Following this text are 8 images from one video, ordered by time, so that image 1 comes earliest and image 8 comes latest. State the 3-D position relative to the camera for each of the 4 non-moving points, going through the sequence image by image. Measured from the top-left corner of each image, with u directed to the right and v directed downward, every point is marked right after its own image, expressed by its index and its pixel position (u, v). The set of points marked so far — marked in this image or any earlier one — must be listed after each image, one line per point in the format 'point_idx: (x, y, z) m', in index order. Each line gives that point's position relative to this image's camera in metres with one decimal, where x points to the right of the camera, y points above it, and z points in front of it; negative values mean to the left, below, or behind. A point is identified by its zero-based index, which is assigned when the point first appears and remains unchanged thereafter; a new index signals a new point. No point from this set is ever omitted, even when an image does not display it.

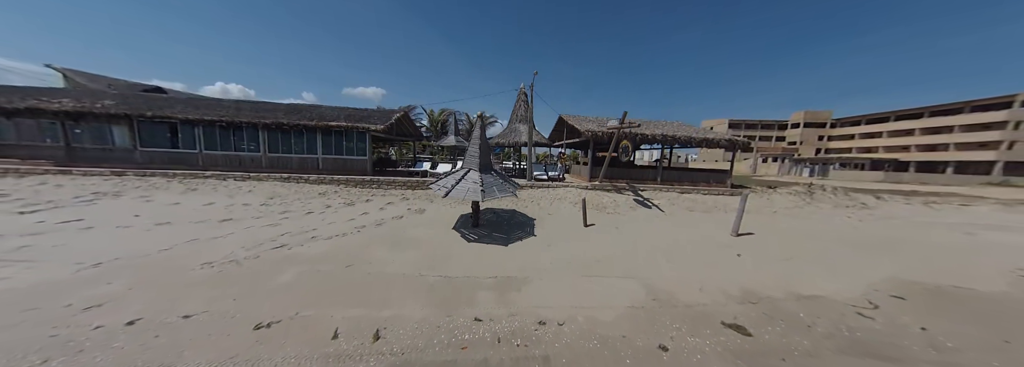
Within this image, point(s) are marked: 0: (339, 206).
0: (-6.2, -0.8, +8.1) m
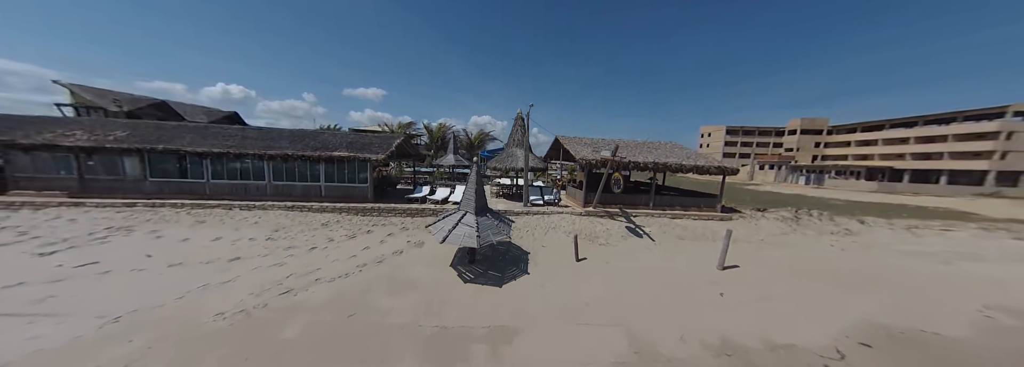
0: (-6.4, -2.1, +8.5) m
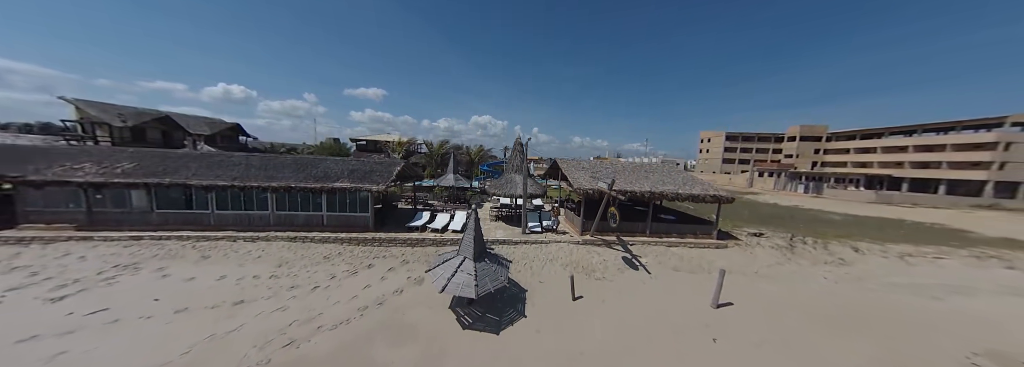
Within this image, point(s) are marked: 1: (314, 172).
0: (-6.5, -3.5, +8.6) m
1: (-10.2, +0.6, +11.6) m
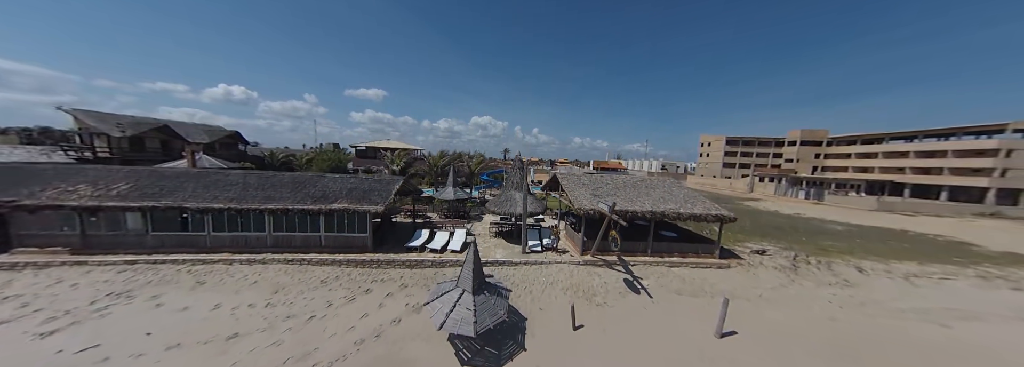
0: (-6.5, -4.5, +8.5) m
1: (-10.2, -0.4, +11.5) m
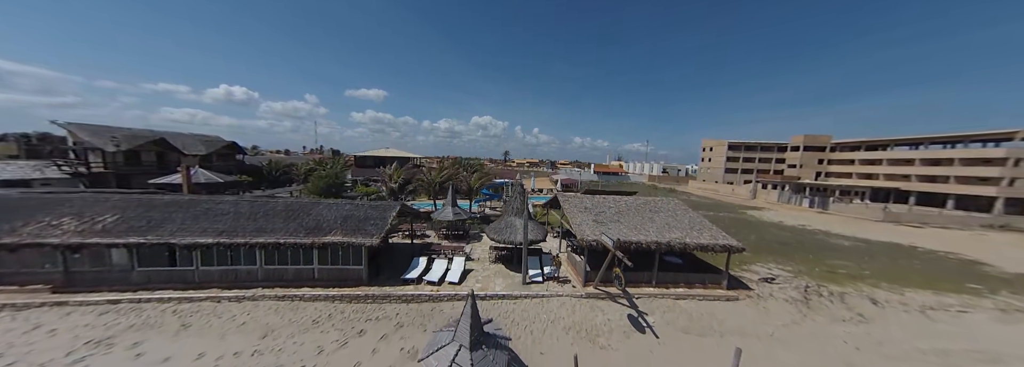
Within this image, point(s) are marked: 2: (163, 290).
0: (-6.5, -5.9, +8.1) m
1: (-10.2, -1.8, +11.1) m
2: (-14.9, -4.6, +9.7) m
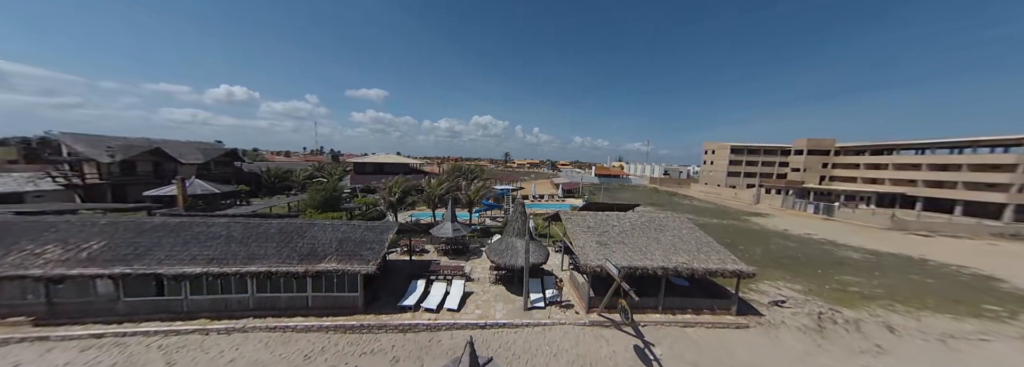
0: (-6.4, -7.0, +7.7) m
1: (-10.2, -2.9, +10.8) m
2: (-14.9, -5.7, +9.3) m
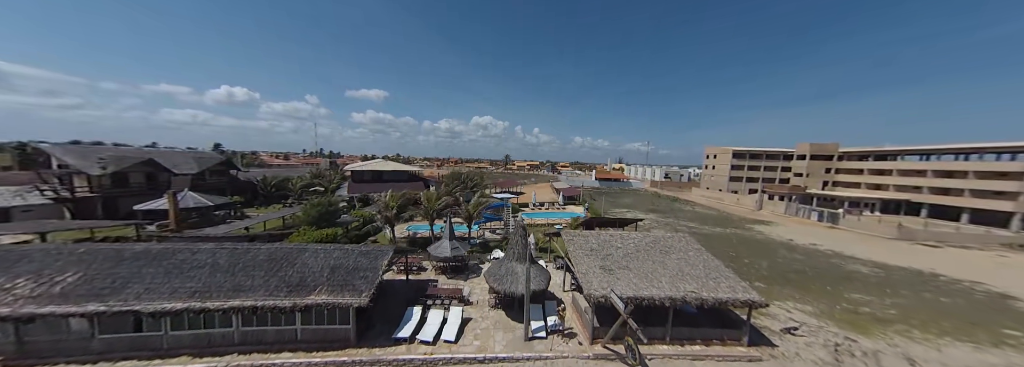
0: (-6.4, -8.2, +7.2) m
1: (-10.2, -4.1, +10.2) m
2: (-14.9, -6.8, +8.8) m
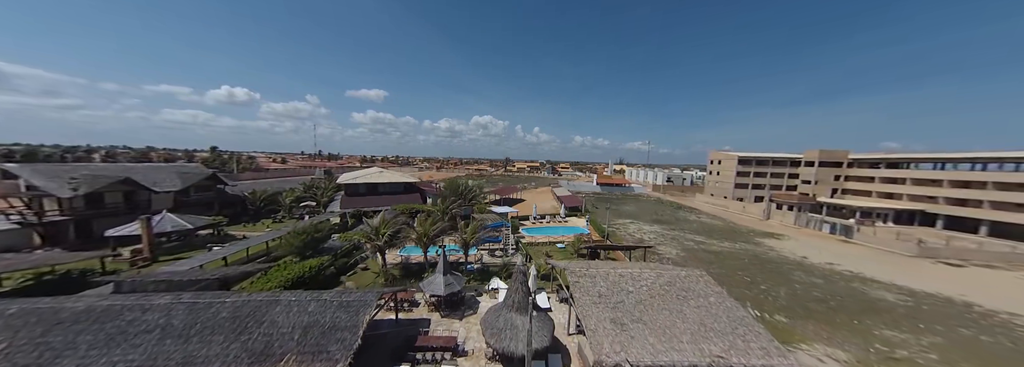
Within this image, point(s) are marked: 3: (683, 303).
0: (-6.4, -10.1, +5.7) m
1: (-10.2, -6.0, +8.8) m
2: (-14.9, -8.8, +7.4) m
3: (+8.6, -5.8, +11.2) m
